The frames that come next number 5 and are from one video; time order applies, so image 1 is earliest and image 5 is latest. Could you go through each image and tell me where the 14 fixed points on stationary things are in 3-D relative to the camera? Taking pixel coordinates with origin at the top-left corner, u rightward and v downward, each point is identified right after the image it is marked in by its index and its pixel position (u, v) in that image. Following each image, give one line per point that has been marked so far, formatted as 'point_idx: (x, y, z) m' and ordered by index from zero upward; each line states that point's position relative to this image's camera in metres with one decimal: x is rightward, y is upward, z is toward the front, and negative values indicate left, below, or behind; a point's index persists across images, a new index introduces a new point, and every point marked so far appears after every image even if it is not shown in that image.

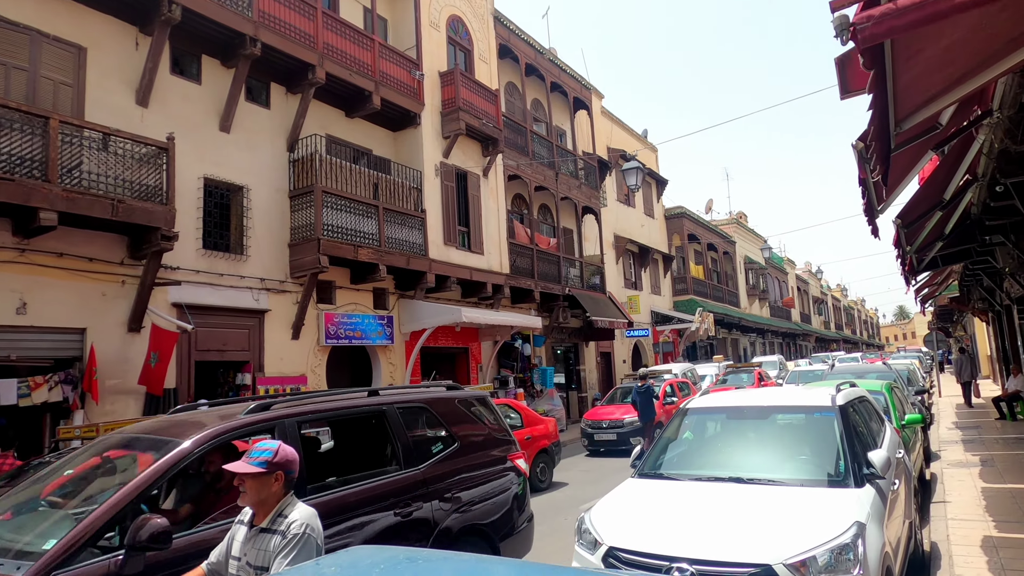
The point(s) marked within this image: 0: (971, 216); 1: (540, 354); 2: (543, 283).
0: (+6.6, +1.0, +9.6) m
1: (+0.8, -2.0, +19.7) m
2: (+0.9, +0.1, +18.8) m
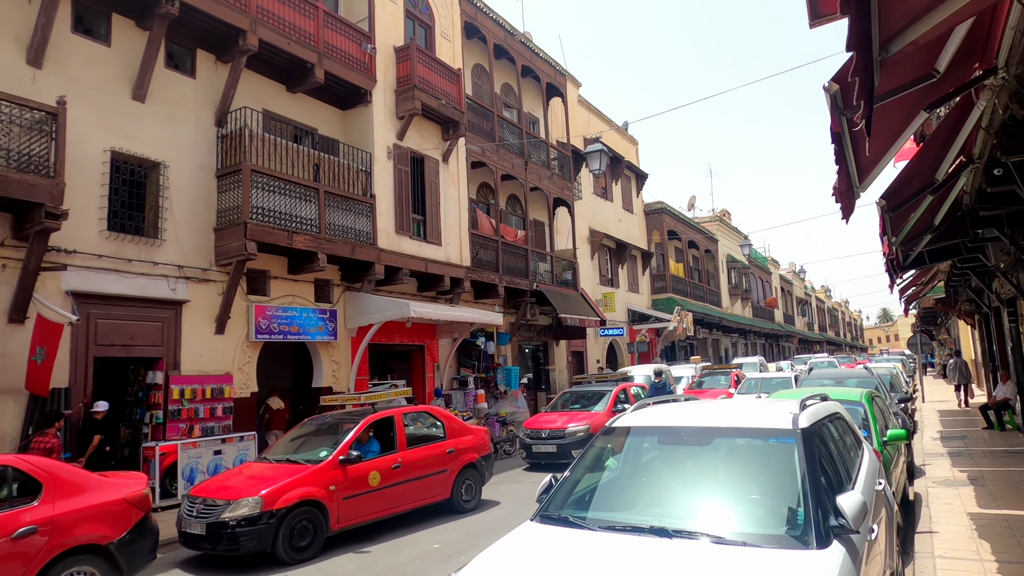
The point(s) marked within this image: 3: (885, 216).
0: (+5.8, +1.0, +8.6) m
1: (-0.2, -1.8, +18.6) m
2: (-0.1, +0.3, +17.7) m
3: (+4.3, +0.8, +7.6) m
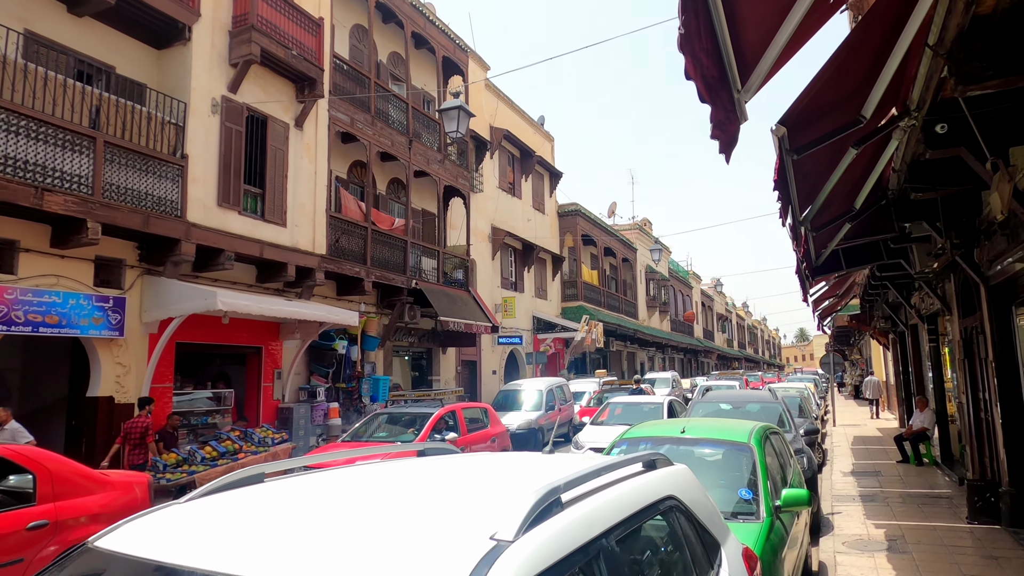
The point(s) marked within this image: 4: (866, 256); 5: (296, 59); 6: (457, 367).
0: (+3.8, +1.0, +6.6) m
1: (-3.3, -1.8, +16.0) m
2: (-3.0, +0.4, +15.1) m
3: (+2.3, +0.9, +5.5) m
4: (+4.8, +0.4, +9.0) m
5: (-4.1, +4.4, +12.6) m
6: (-1.6, -2.4, +19.9) m
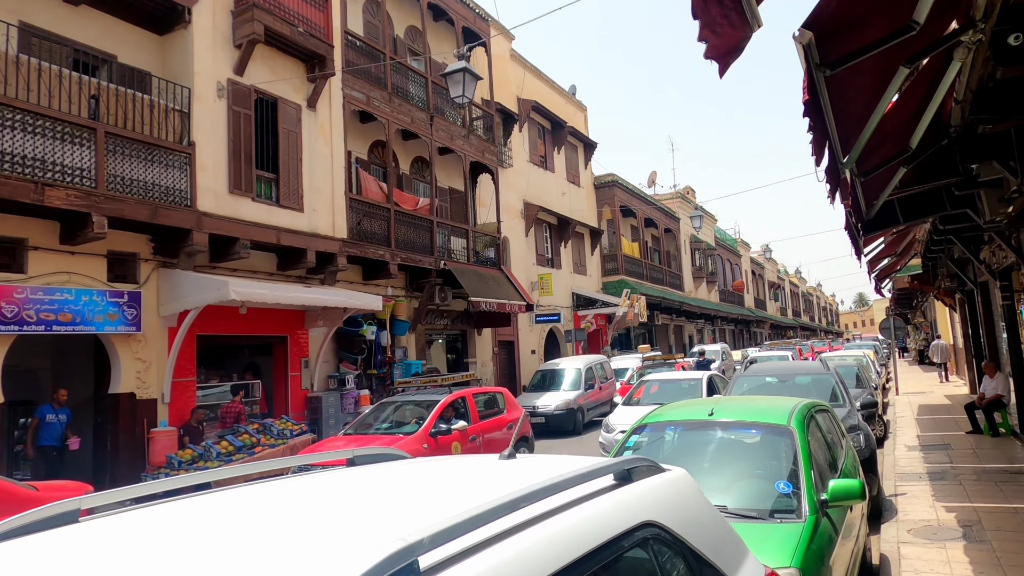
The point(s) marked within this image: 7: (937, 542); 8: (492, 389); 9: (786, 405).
0: (+3.8, +1.4, +5.7) m
1: (-2.5, -1.3, +15.6) m
2: (-2.4, +0.8, +14.7) m
3: (+2.2, +1.2, +4.7) m
4: (+5.0, +1.0, +8.0) m
5: (-3.8, +4.6, +12.1) m
6: (-0.5, -1.8, +19.4) m
7: (+3.7, -2.2, +5.7) m
8: (-0.3, -1.4, +8.9) m
9: (+2.0, -0.9, +4.9) m
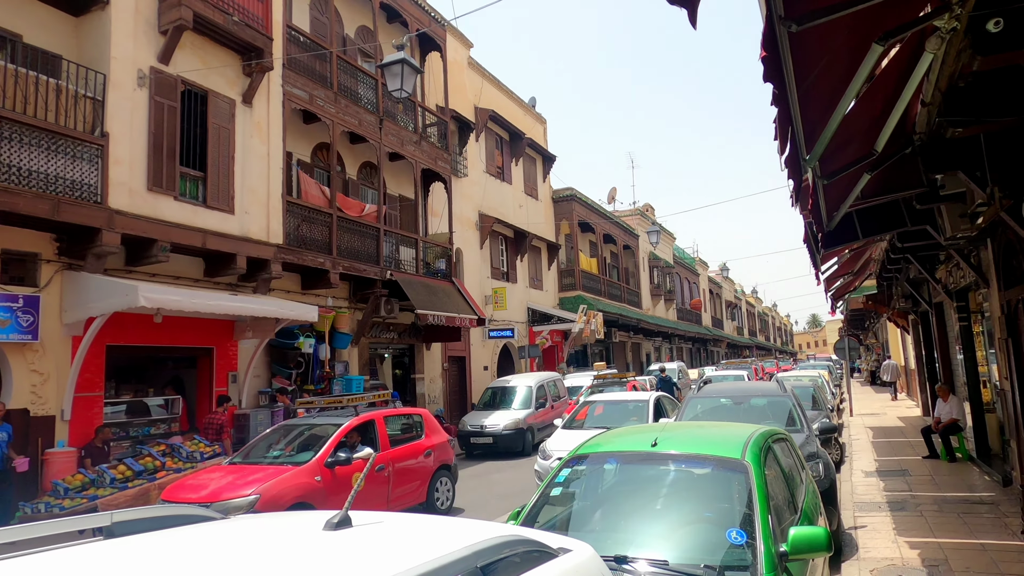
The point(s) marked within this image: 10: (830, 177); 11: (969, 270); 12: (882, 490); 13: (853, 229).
0: (+3.2, +1.3, +5.2) m
1: (-3.6, -1.6, +14.7) m
2: (-3.5, +0.5, +13.8) m
3: (+1.8, +1.1, +4.1) m
4: (+4.3, +0.8, +7.6) m
5: (-4.7, +4.5, +11.3) m
6: (-1.9, -2.1, +18.6) m
7: (+3.0, -2.3, +5.2) m
8: (-1.0, -1.5, +8.2) m
9: (+1.5, -1.0, +4.3) m
10: (+2.6, +0.9, +5.4) m
11: (+5.9, +0.2, +8.5) m
12: (+4.8, -2.6, +8.6) m
13: (+3.9, +0.7, +7.6) m
